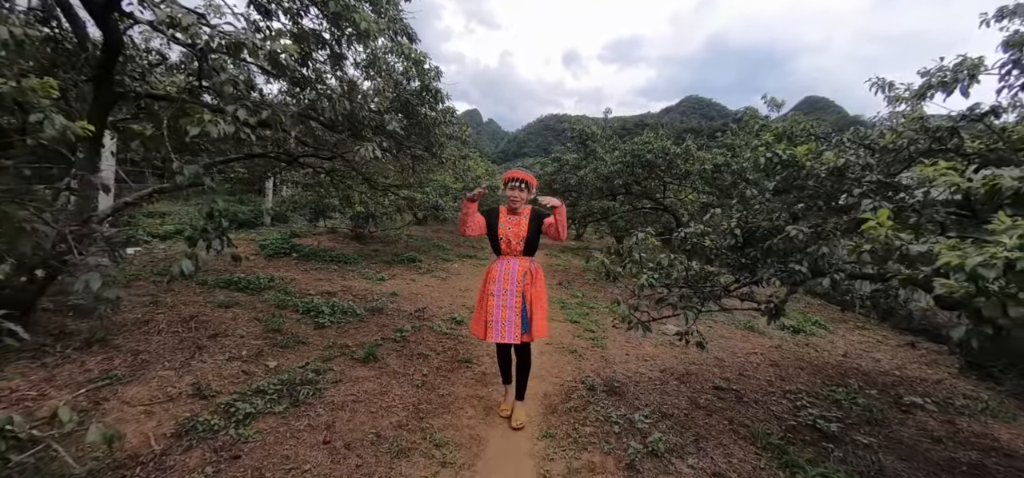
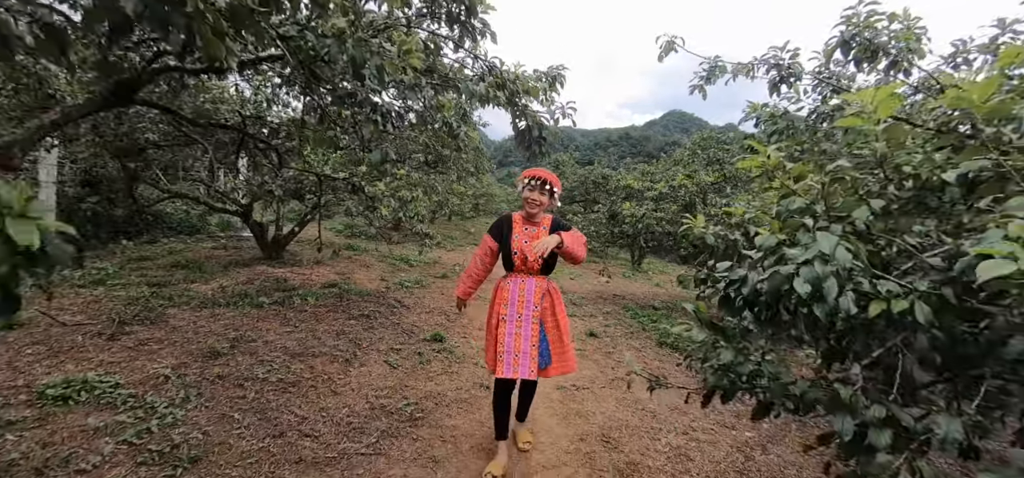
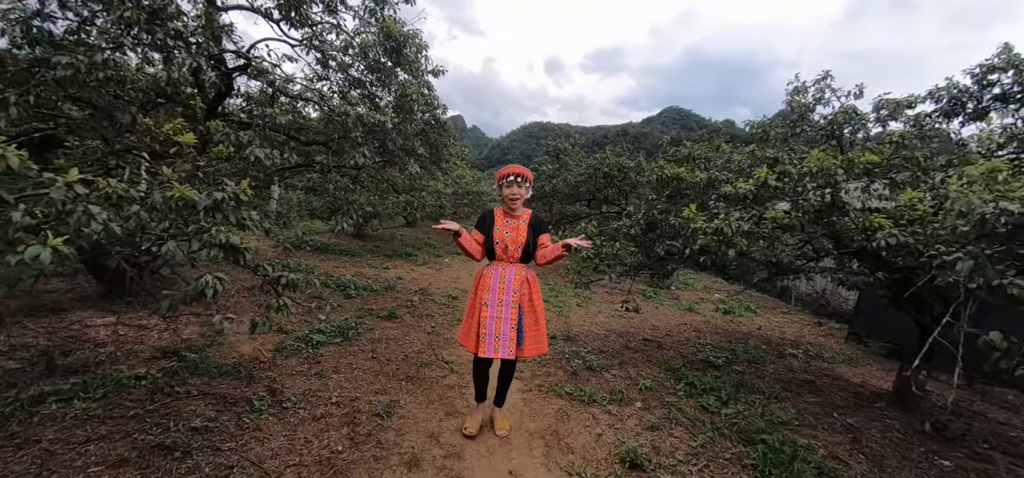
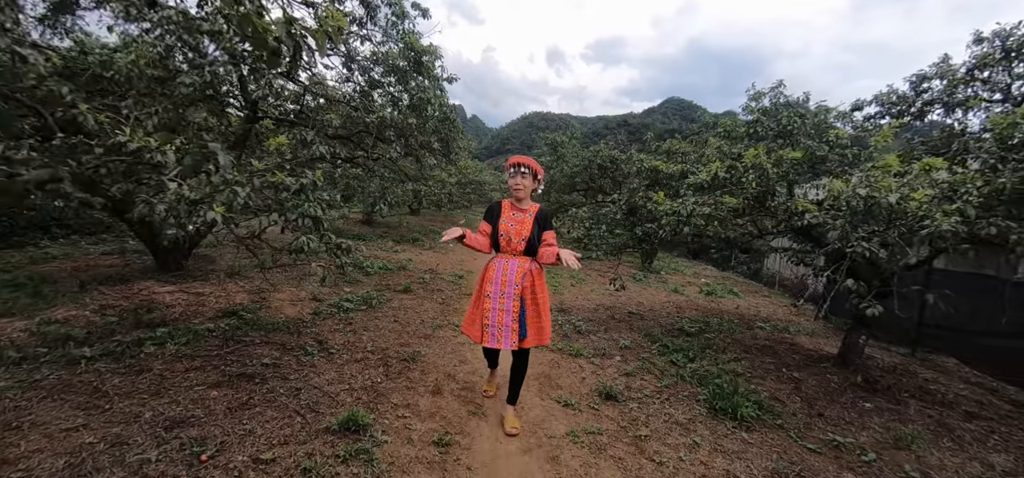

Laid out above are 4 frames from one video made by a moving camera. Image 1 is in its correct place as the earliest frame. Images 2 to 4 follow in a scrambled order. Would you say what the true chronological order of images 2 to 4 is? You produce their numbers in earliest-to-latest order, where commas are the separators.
3, 4, 2
